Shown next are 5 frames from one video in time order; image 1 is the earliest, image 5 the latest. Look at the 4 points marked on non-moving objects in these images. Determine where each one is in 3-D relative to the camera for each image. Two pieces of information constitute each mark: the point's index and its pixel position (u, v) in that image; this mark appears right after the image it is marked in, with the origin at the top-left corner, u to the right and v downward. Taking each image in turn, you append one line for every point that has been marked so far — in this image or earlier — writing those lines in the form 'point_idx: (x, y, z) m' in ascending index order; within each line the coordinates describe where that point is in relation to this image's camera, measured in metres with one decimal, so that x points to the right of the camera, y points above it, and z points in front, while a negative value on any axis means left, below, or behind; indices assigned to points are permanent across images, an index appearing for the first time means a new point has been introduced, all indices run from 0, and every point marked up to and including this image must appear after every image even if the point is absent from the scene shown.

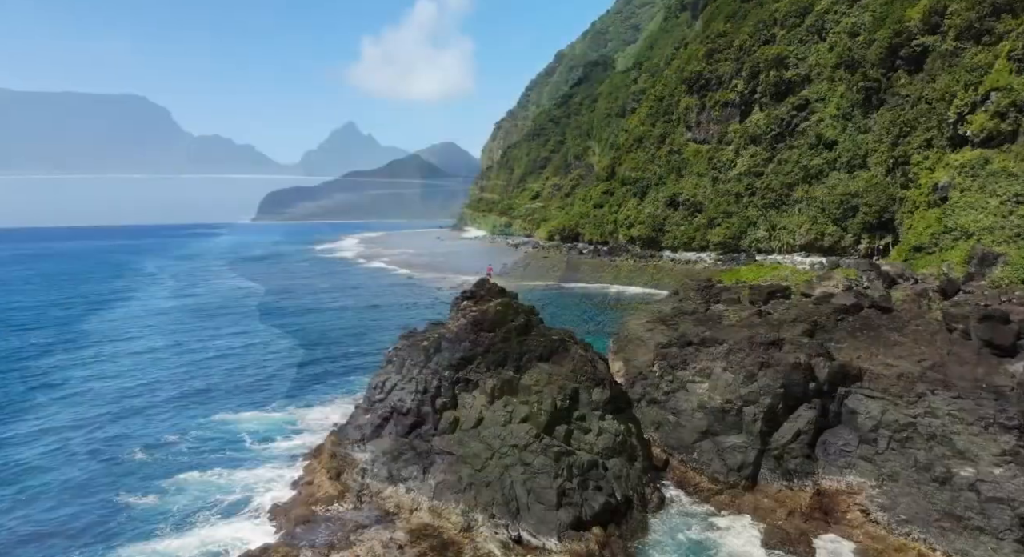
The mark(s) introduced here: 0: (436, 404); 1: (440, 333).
0: (-1.9, -3.2, +15.8) m
1: (-2.0, -1.5, +17.0) m
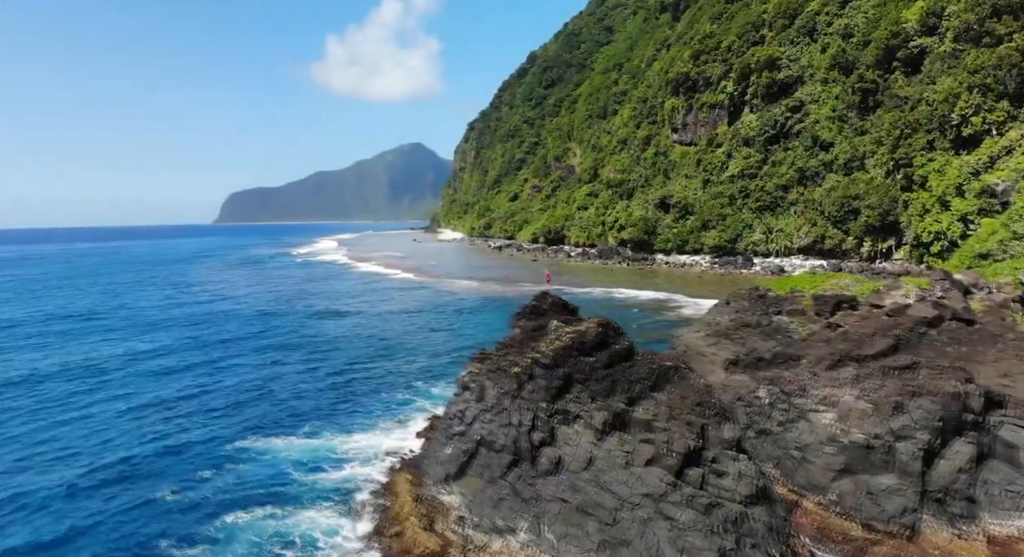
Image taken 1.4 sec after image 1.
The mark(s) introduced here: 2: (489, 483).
0: (+0.5, -3.6, +13.6) m
1: (+0.4, -1.9, +14.8) m
2: (-0.5, -4.6, +13.6) m
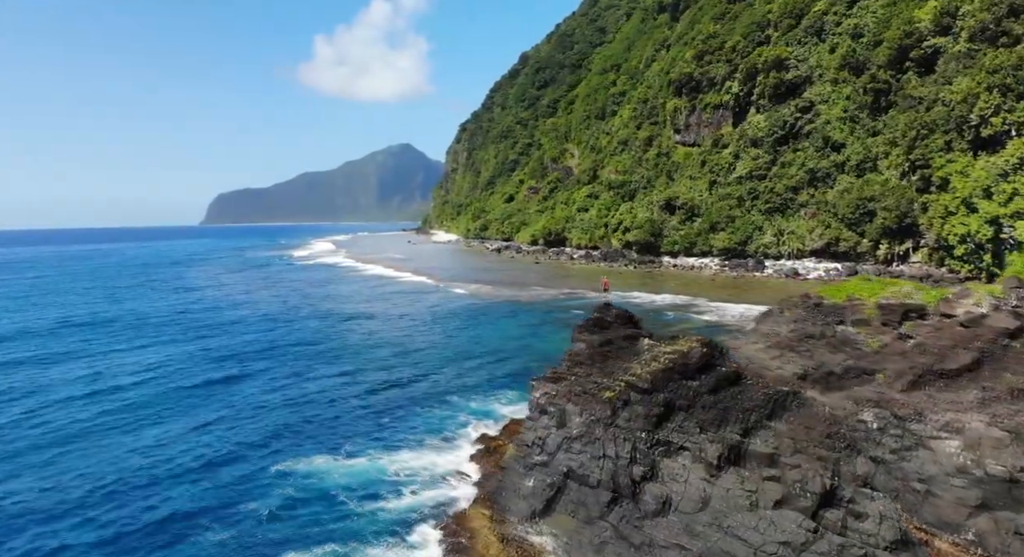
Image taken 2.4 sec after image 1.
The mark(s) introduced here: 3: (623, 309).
0: (+2.5, -3.9, +12.1) m
1: (+2.4, -2.2, +13.3) m
2: (+1.5, -4.9, +12.1) m
3: (+3.5, -1.0, +18.7) m
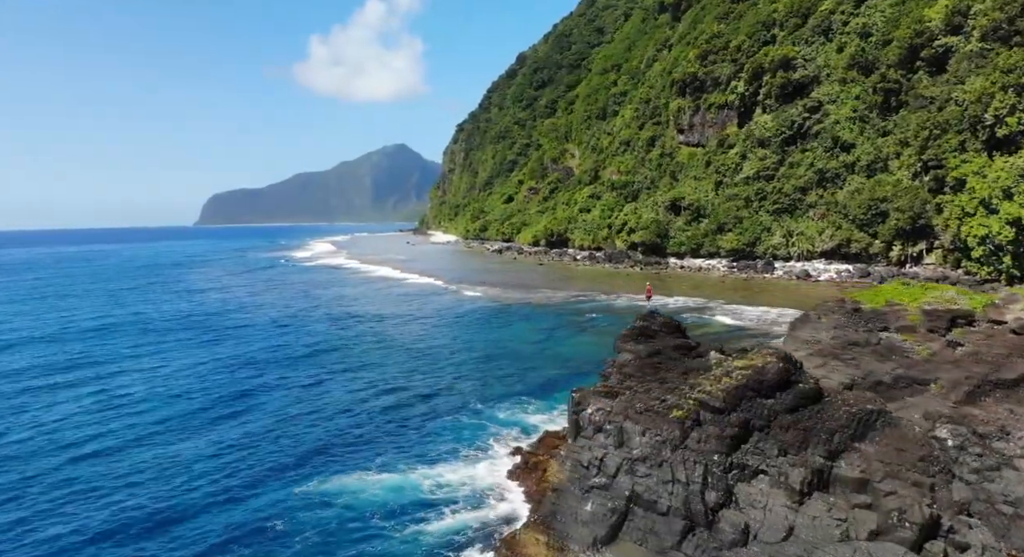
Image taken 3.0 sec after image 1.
0: (+3.7, -4.1, +11.1) m
1: (+3.6, -2.4, +12.3) m
2: (+2.7, -5.1, +11.2) m
3: (+4.6, -1.1, +17.8) m
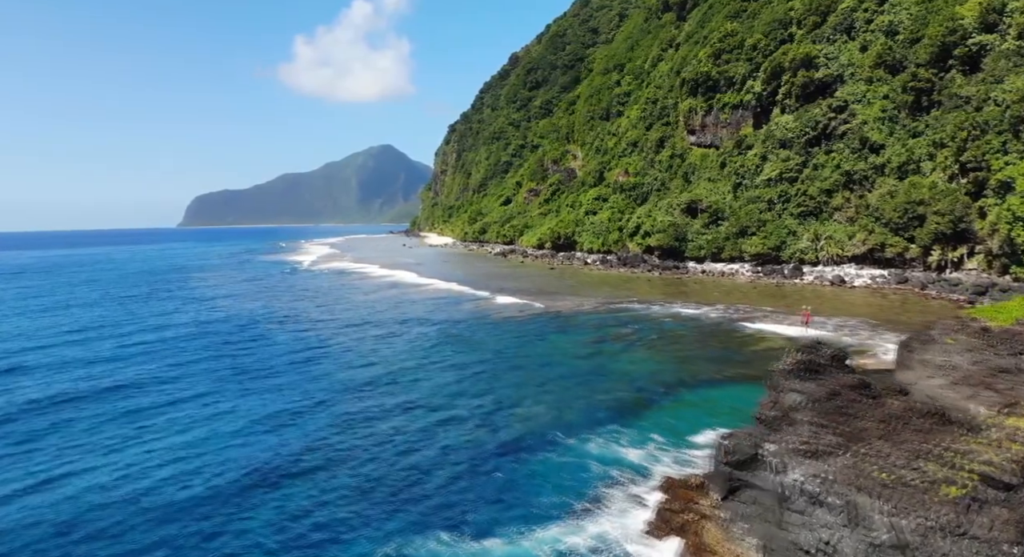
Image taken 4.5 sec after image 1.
0: (+7.2, -4.7, +8.5) m
1: (+7.1, -3.0, +9.7) m
2: (+6.2, -5.7, +8.5) m
3: (+8.0, -1.7, +15.2) m
